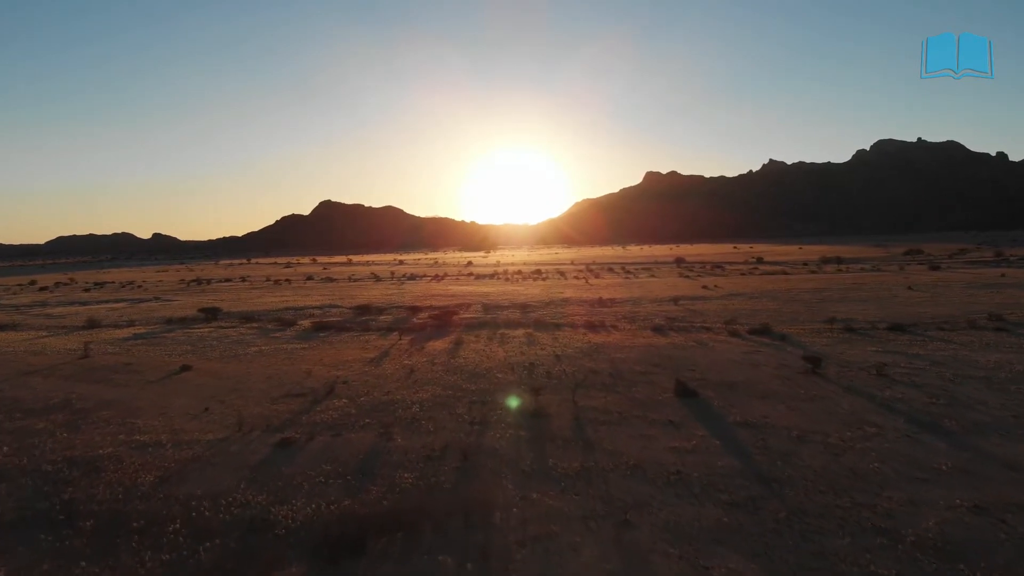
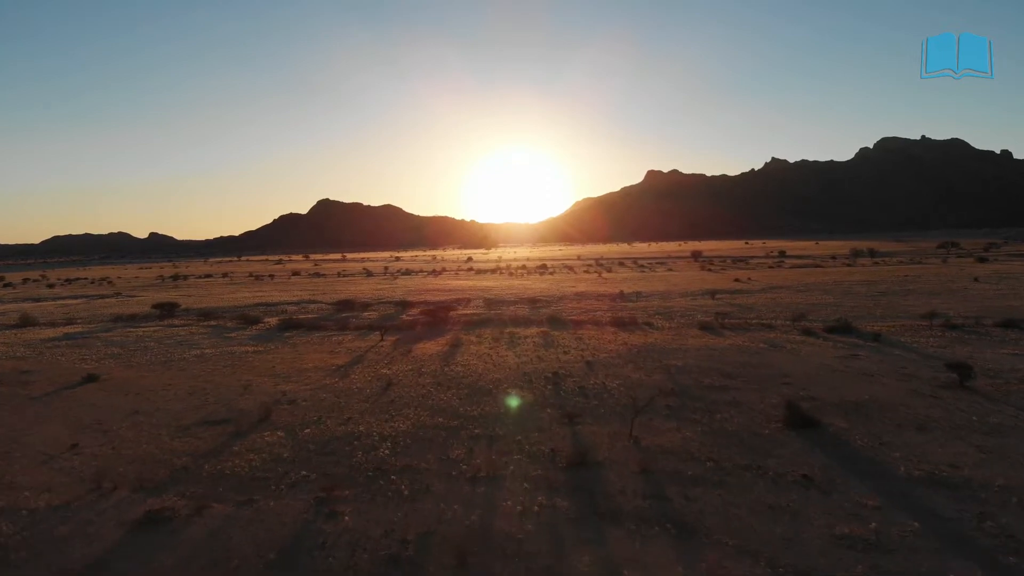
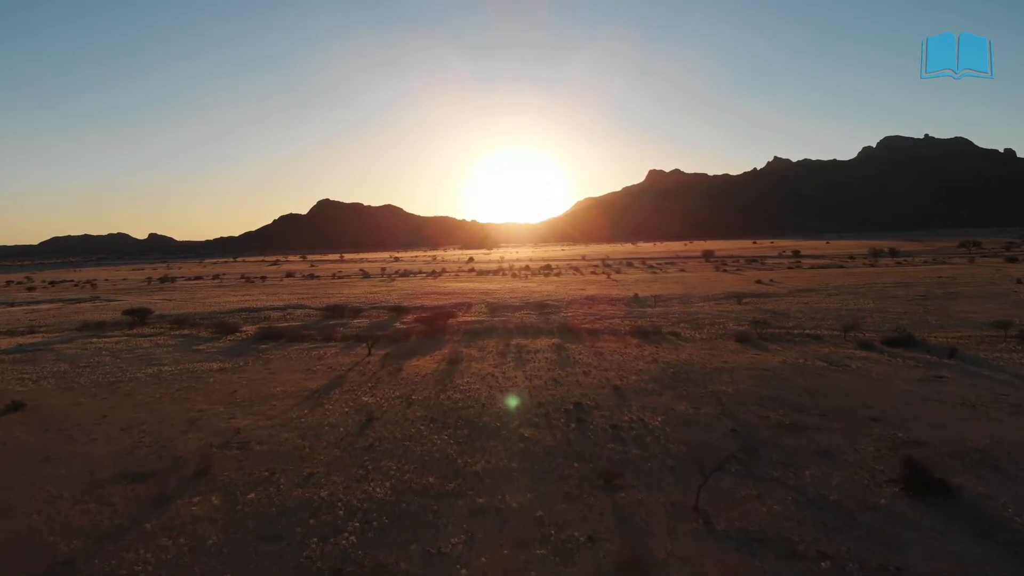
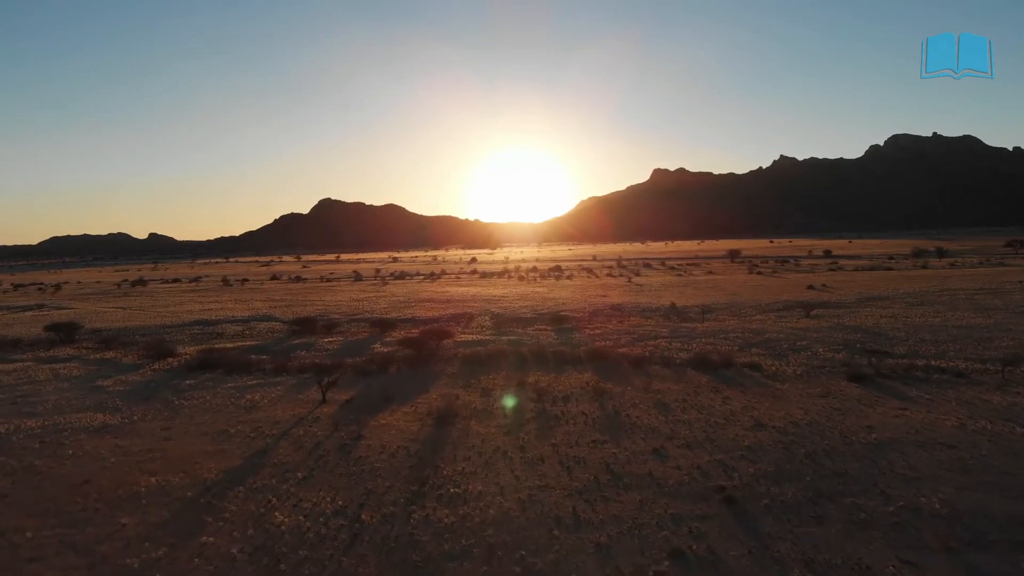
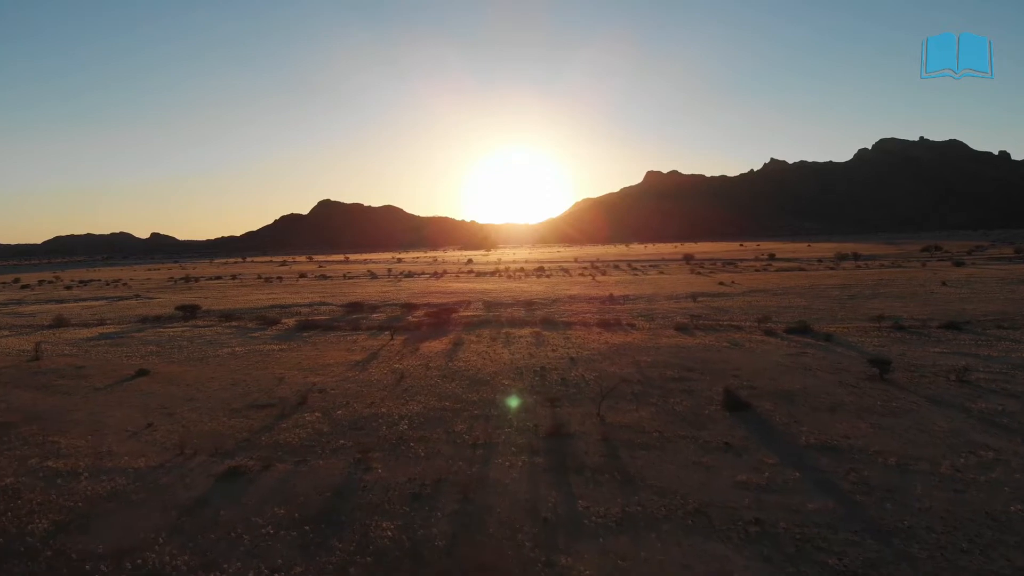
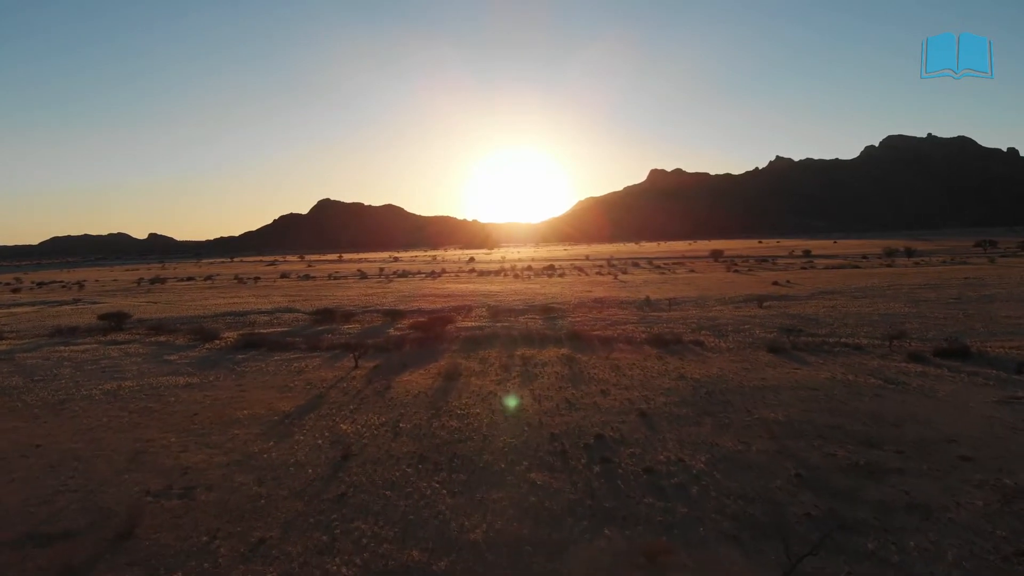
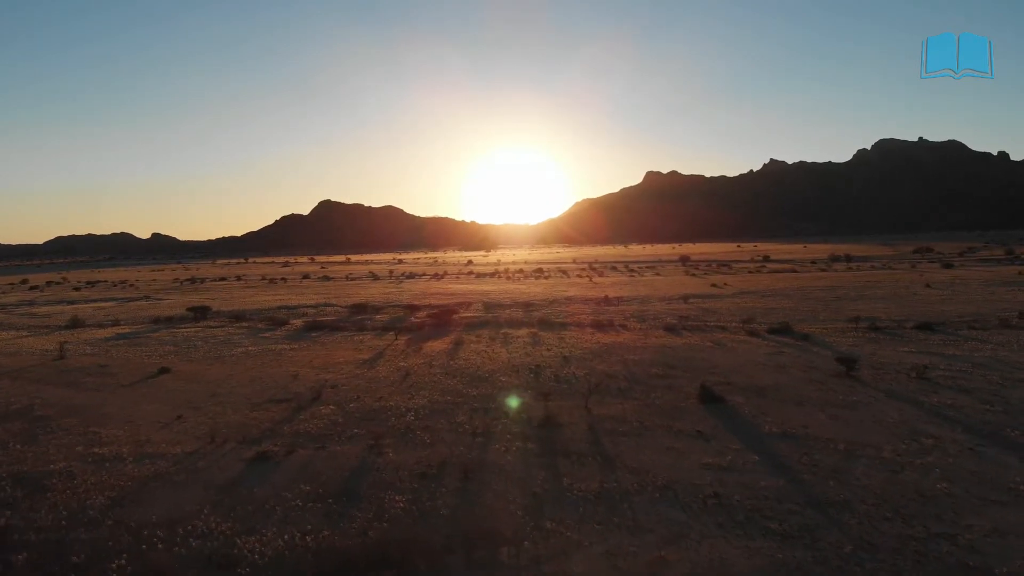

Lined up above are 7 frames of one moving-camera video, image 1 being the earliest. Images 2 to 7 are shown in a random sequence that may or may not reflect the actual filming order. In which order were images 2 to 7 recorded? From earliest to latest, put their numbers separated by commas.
7, 5, 2, 3, 6, 4
